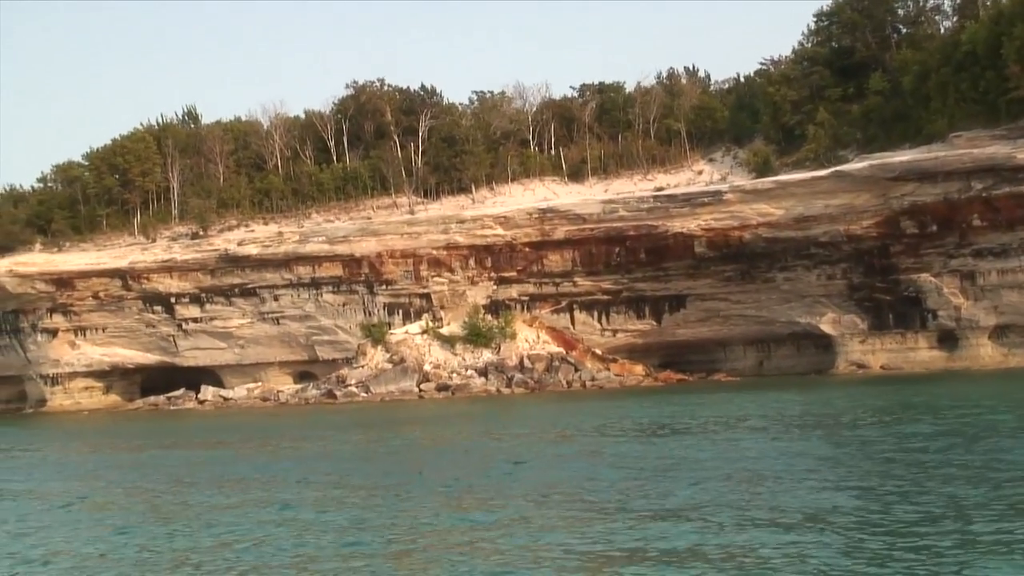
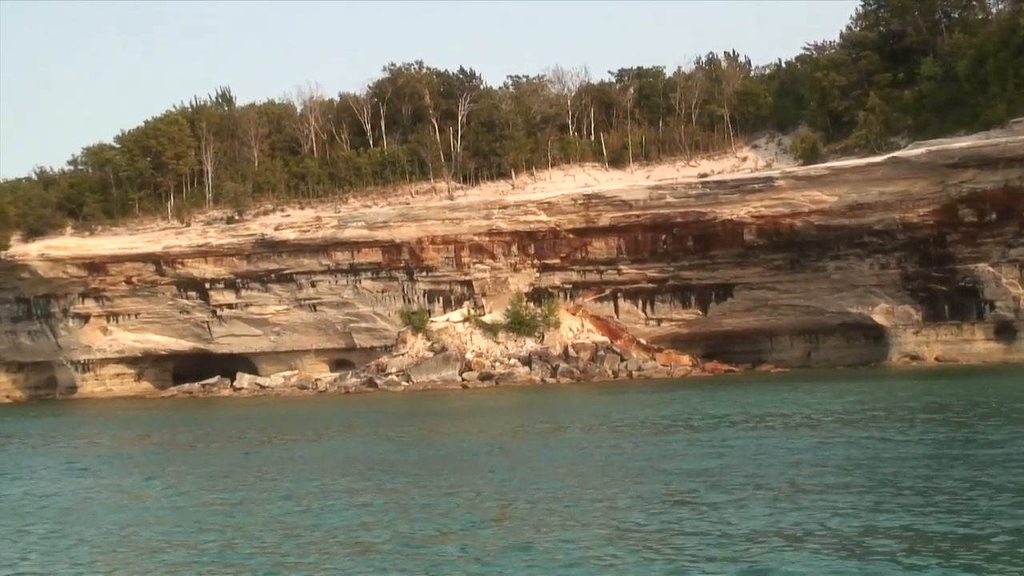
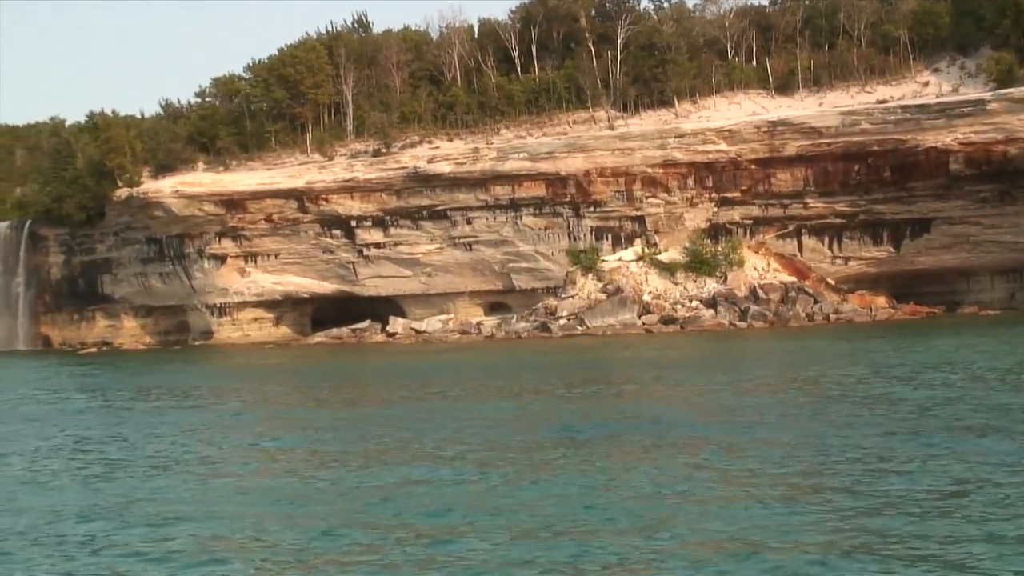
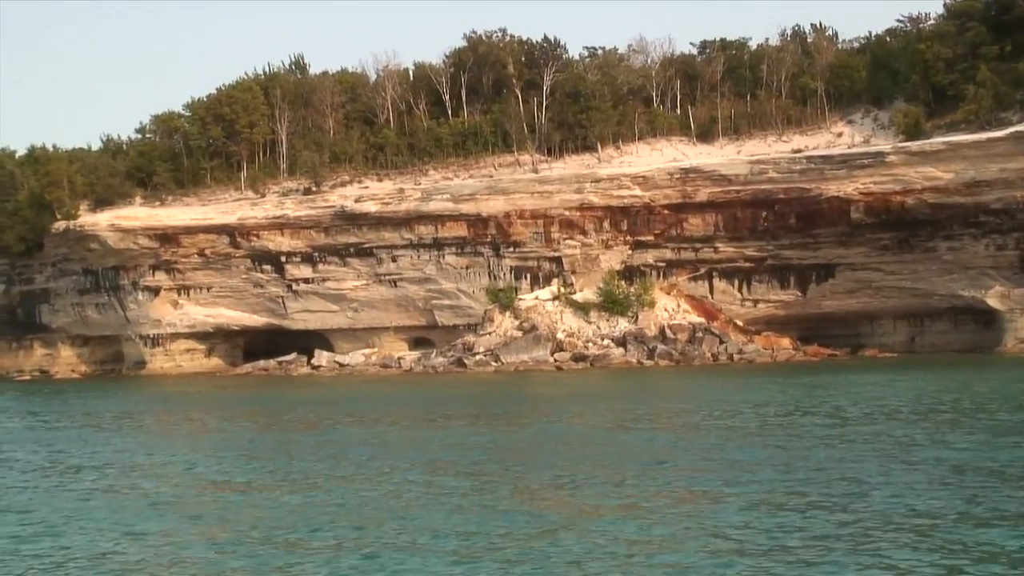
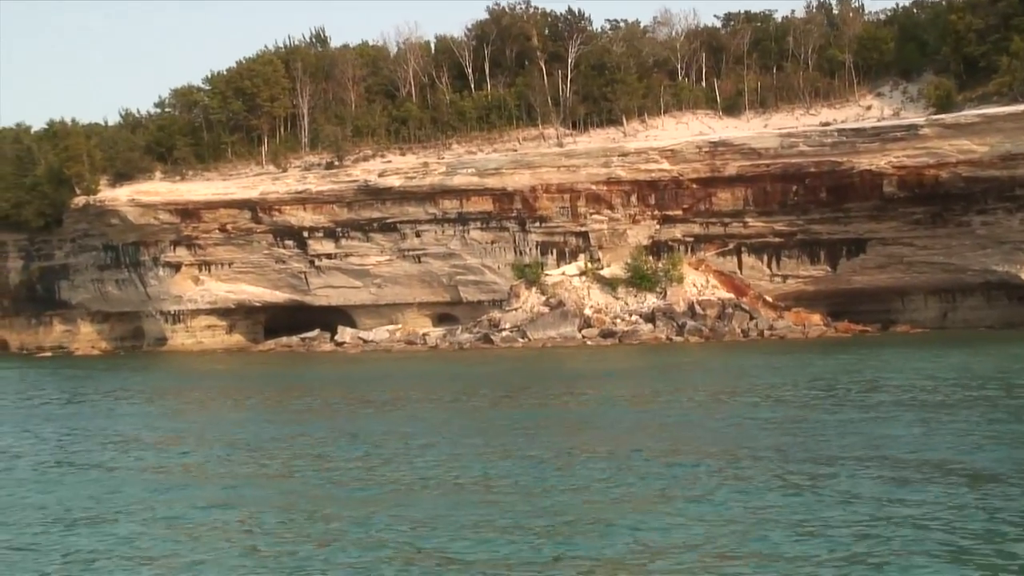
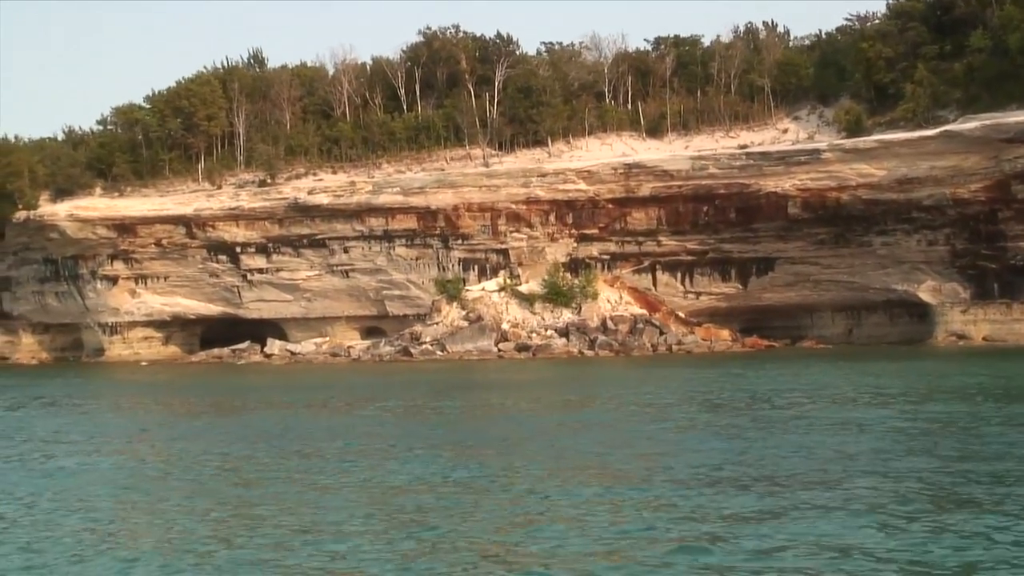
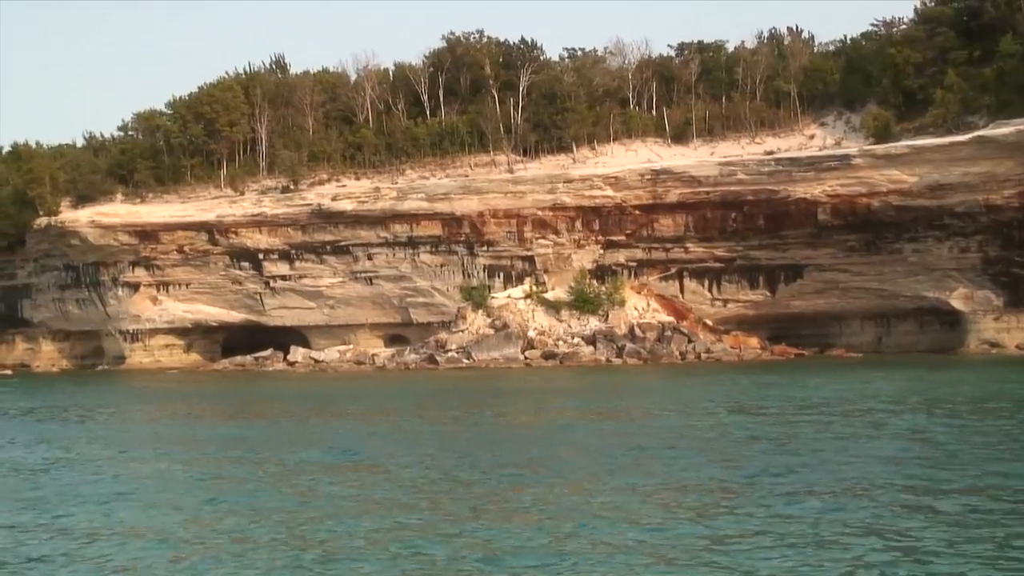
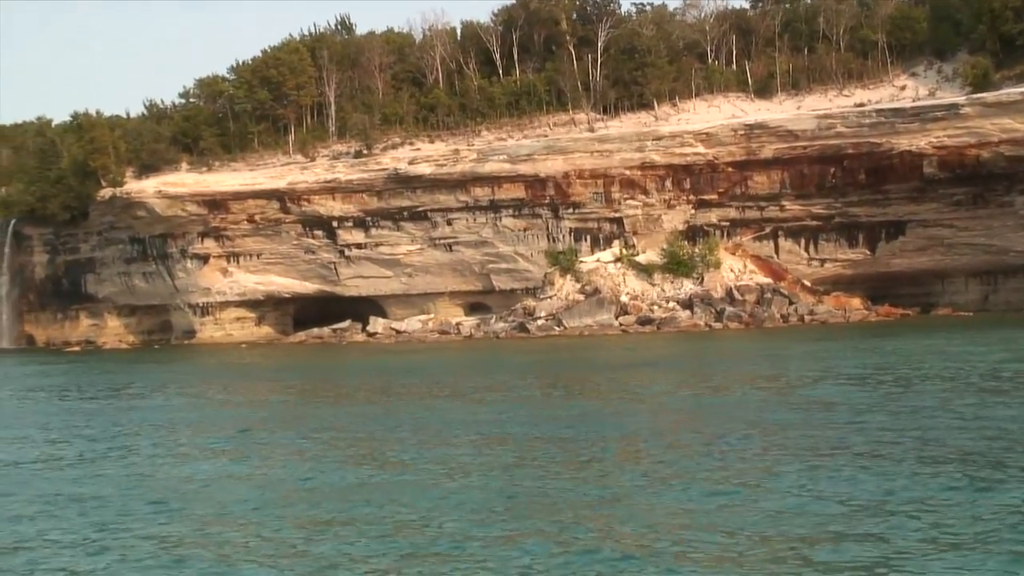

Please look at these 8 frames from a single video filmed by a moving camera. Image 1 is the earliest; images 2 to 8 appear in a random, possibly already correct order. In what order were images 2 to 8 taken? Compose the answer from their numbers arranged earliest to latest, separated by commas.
2, 6, 7, 4, 5, 8, 3
